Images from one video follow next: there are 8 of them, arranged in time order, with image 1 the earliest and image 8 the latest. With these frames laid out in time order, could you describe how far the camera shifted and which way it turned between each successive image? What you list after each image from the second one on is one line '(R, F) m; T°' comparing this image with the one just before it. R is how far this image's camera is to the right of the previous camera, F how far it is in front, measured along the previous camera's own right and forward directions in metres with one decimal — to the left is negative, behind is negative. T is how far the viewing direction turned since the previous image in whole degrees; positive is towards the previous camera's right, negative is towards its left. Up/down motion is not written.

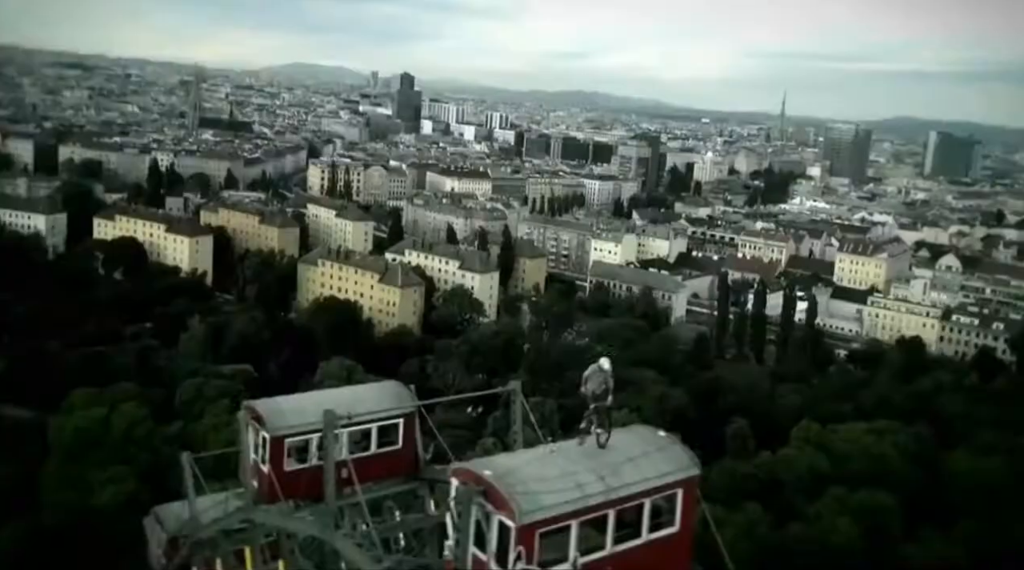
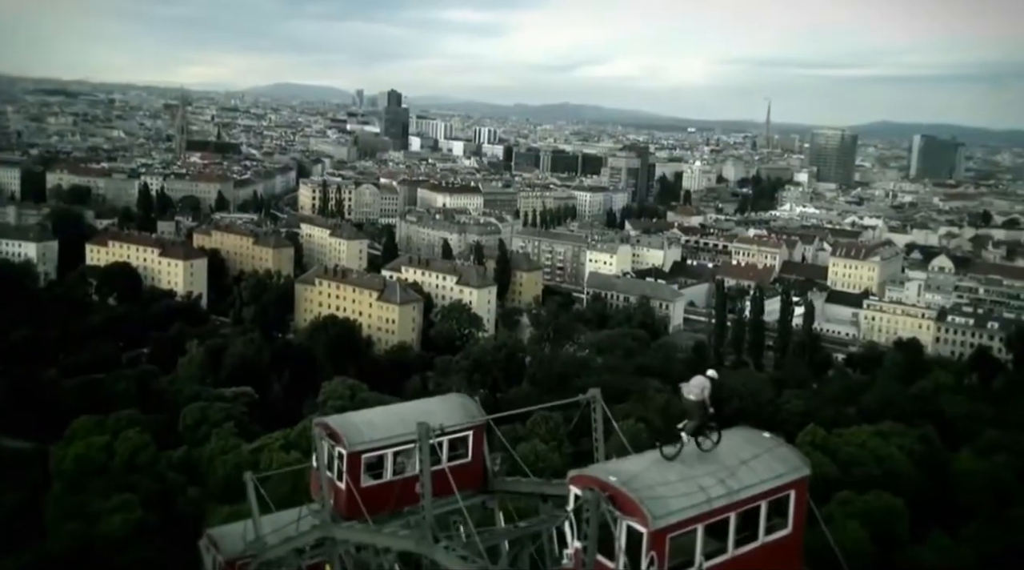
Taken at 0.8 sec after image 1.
(-0.3, -0.1) m; +1°
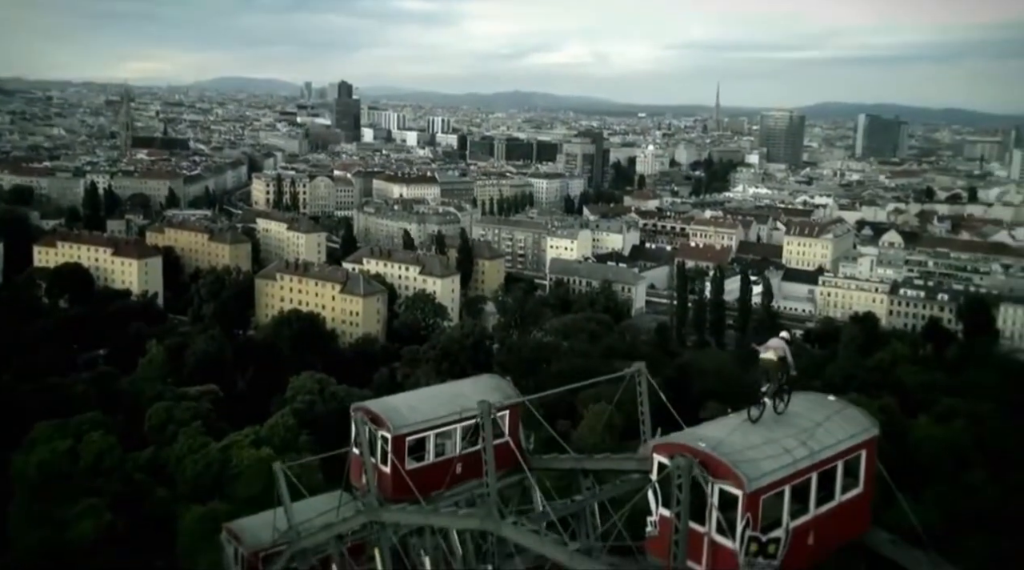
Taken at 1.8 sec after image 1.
(-0.5, -0.1) m; +4°
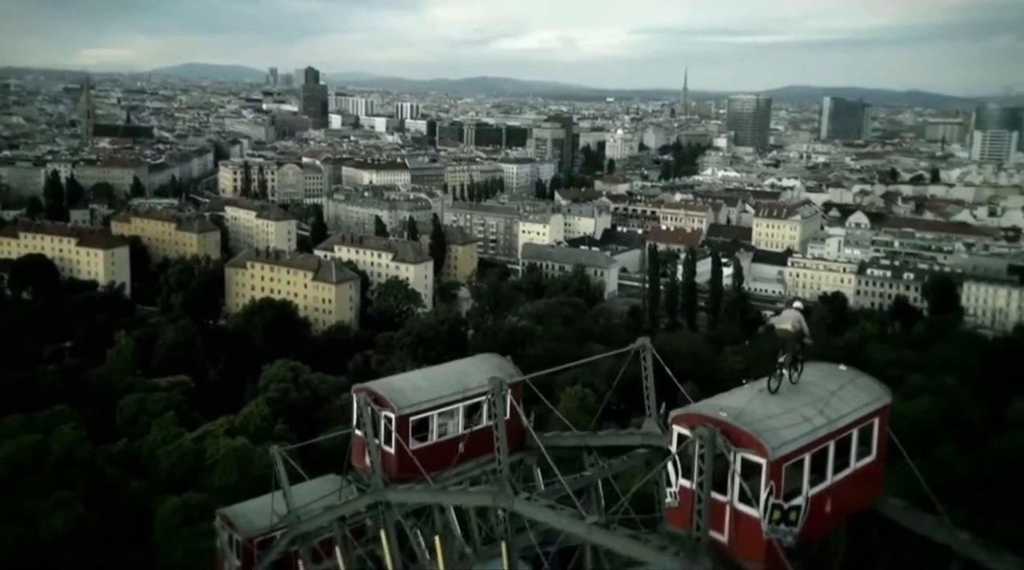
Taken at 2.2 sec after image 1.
(-0.2, 0.0) m; +2°
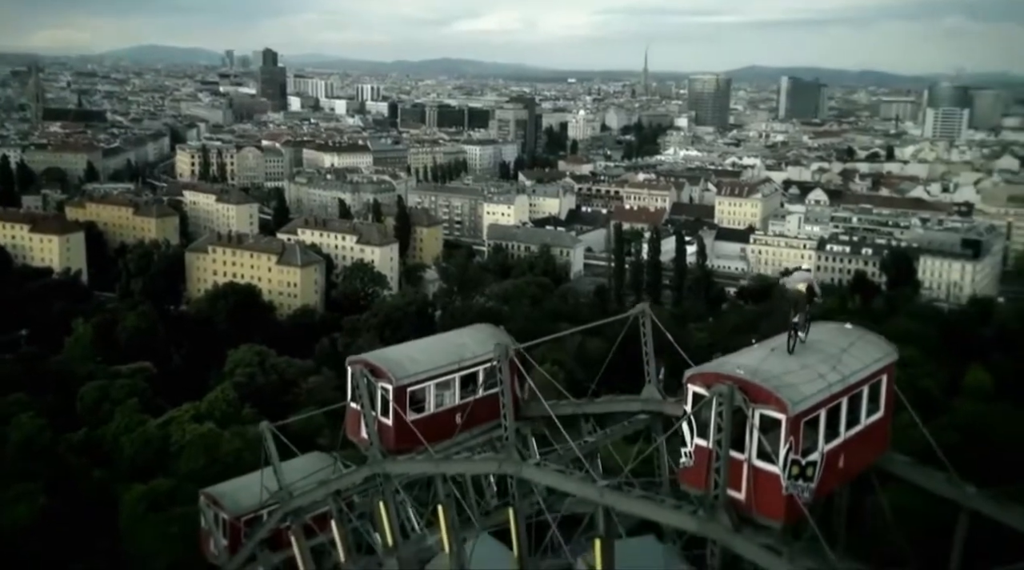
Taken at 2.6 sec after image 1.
(-0.2, 0.0) m; +3°
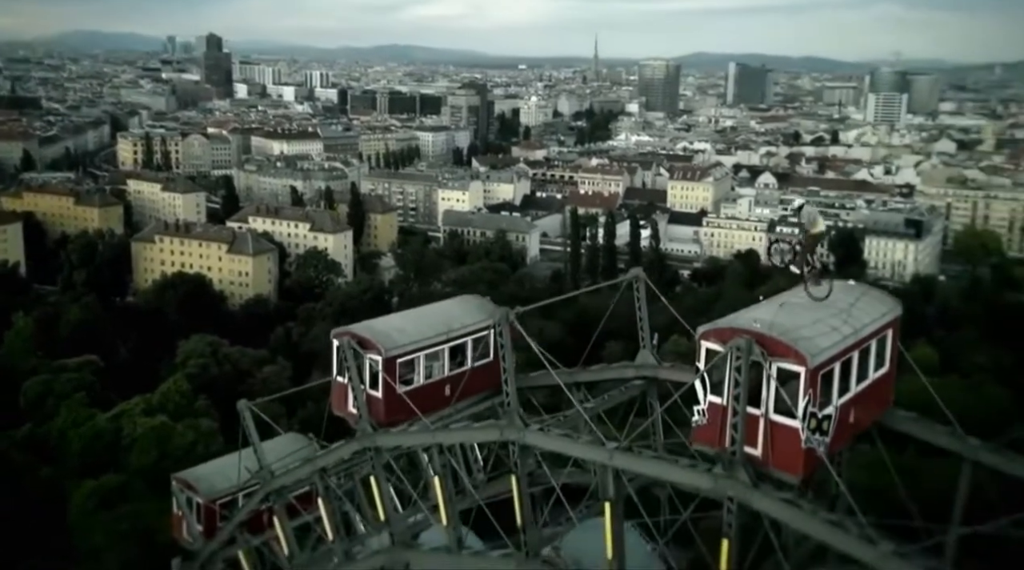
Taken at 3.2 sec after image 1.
(-0.2, 0.0) m; +4°
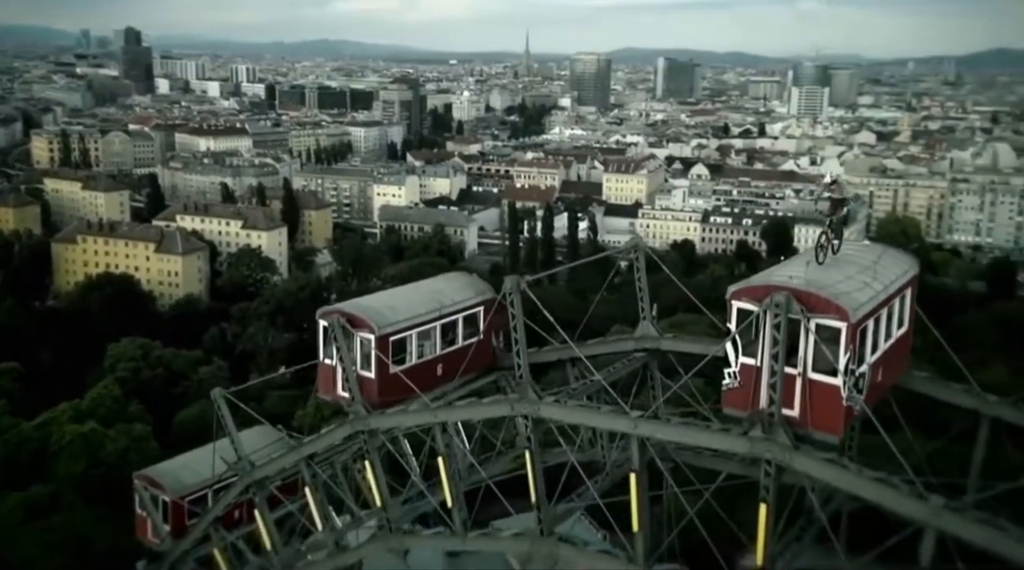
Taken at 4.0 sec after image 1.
(-0.4, +0.1) m; +5°
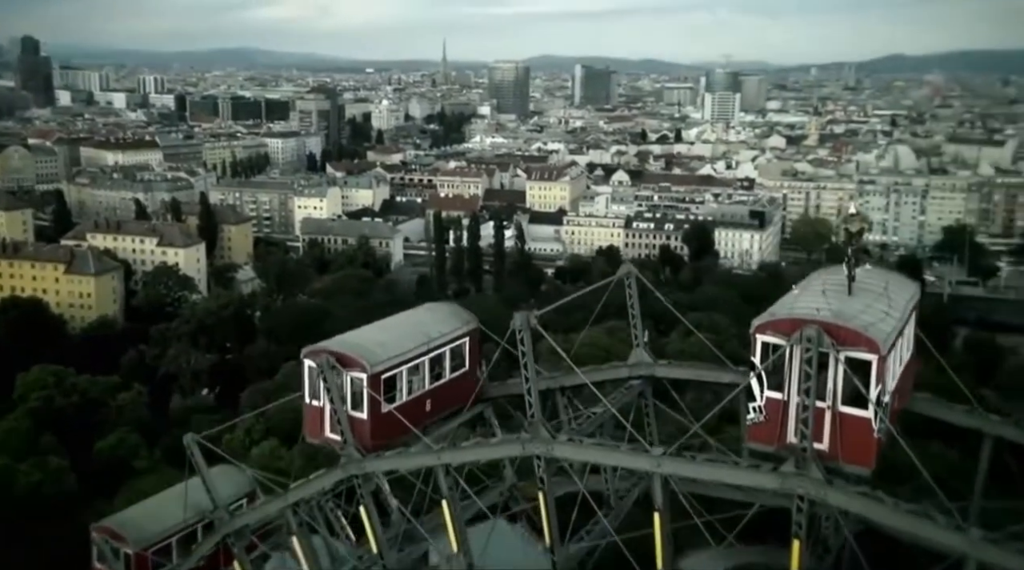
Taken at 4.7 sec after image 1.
(-0.4, +0.1) m; +6°
